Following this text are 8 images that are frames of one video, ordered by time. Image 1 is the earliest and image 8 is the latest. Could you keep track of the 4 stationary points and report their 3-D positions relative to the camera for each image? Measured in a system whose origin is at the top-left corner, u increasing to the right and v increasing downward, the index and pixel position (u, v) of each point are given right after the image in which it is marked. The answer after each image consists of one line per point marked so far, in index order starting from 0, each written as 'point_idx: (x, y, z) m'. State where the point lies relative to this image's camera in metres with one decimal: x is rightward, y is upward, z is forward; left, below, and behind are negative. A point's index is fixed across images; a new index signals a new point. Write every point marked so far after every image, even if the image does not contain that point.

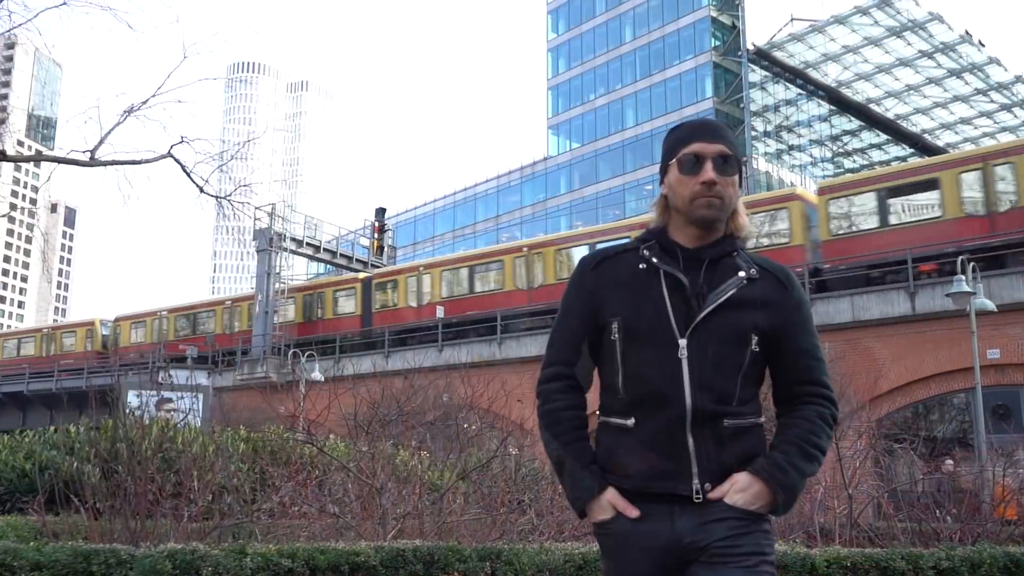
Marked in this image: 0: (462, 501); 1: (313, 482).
0: (-0.5, -1.6, +6.8) m
1: (-1.6, -1.5, +6.6) m
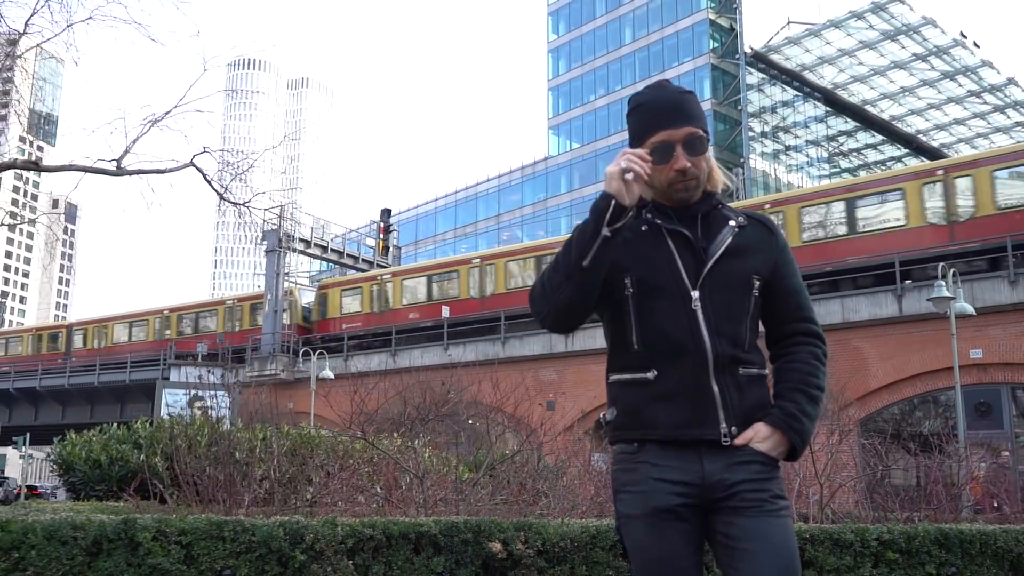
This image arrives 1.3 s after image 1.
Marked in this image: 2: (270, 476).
0: (-0.4, -1.7, +7.6) m
1: (-1.5, -1.6, +7.4) m
2: (-1.9, -1.6, +7.3) m
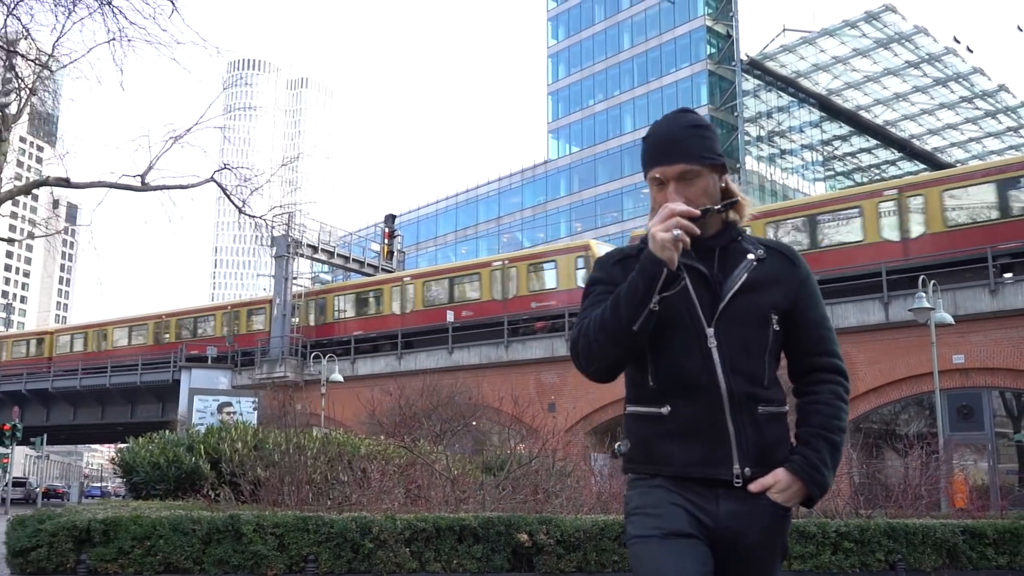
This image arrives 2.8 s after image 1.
0: (-0.3, -1.9, +8.4) m
1: (-1.4, -1.8, +8.3) m
2: (-1.8, -1.8, +8.2) m
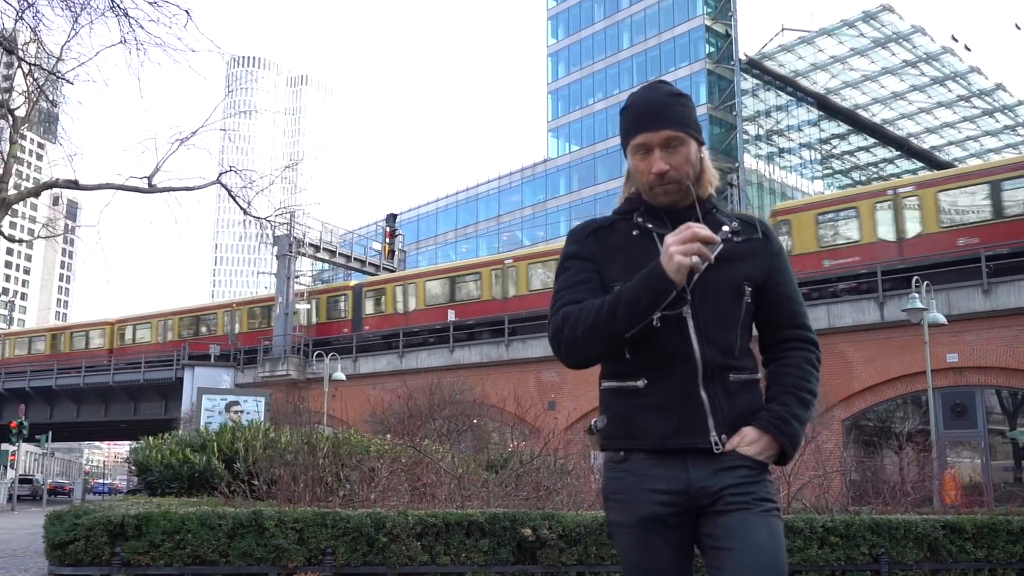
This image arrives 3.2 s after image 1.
0: (-0.2, -1.9, +8.7) m
1: (-1.4, -1.8, +8.6) m
2: (-1.8, -1.8, +8.5) m
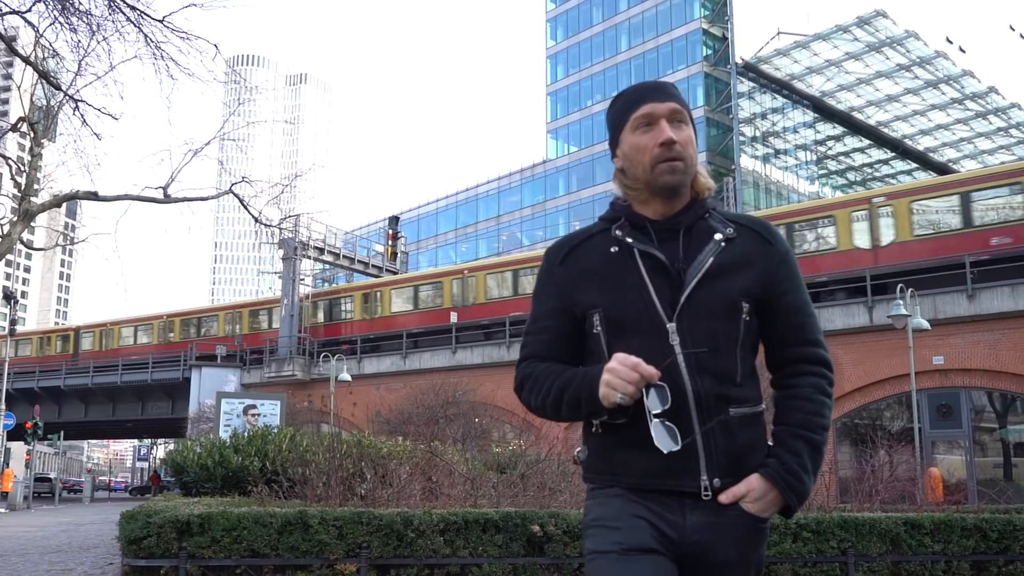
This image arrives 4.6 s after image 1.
0: (-0.2, -2.1, +9.4) m
1: (-1.3, -2.0, +9.2) m
2: (-1.7, -2.0, +9.1) m
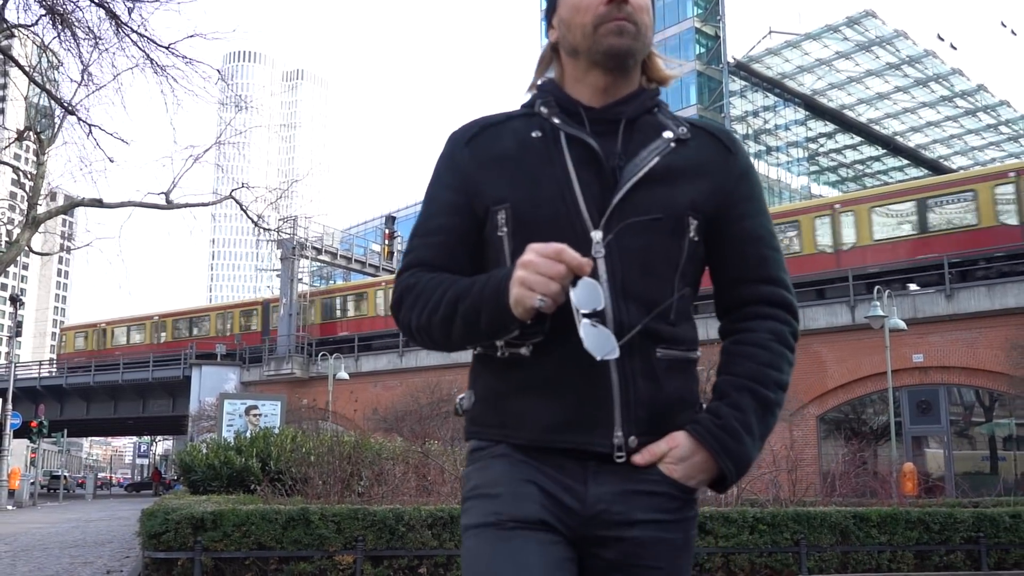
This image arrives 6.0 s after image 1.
0: (-0.3, -2.2, +10.0) m
1: (-1.4, -2.1, +9.8) m
2: (-1.9, -2.1, +9.7) m
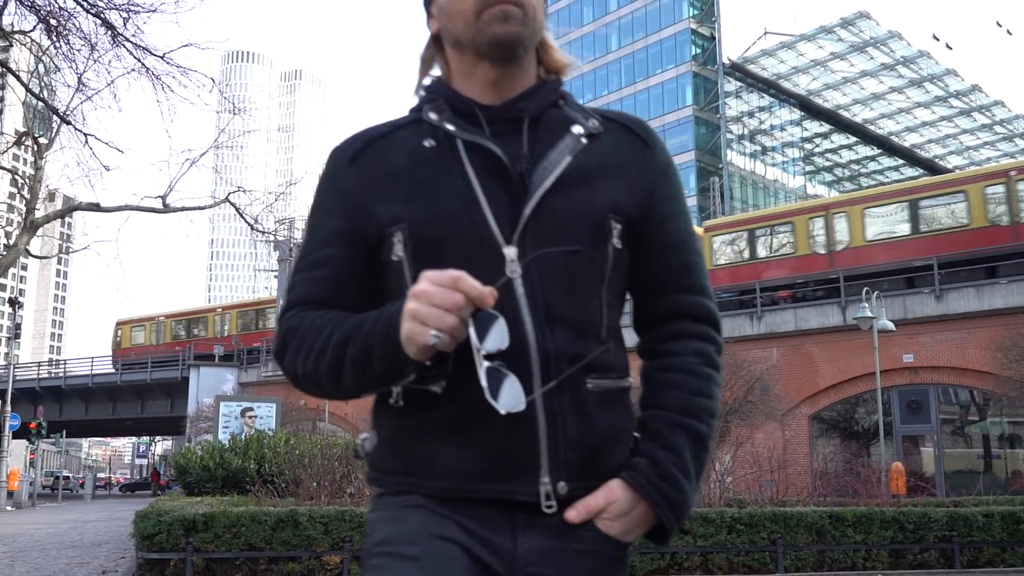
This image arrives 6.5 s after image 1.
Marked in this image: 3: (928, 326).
0: (-0.4, -2.2, +10.2) m
1: (-1.5, -2.1, +10.0) m
2: (-2.0, -2.1, +9.9) m
3: (+9.3, -0.9, +19.7) m
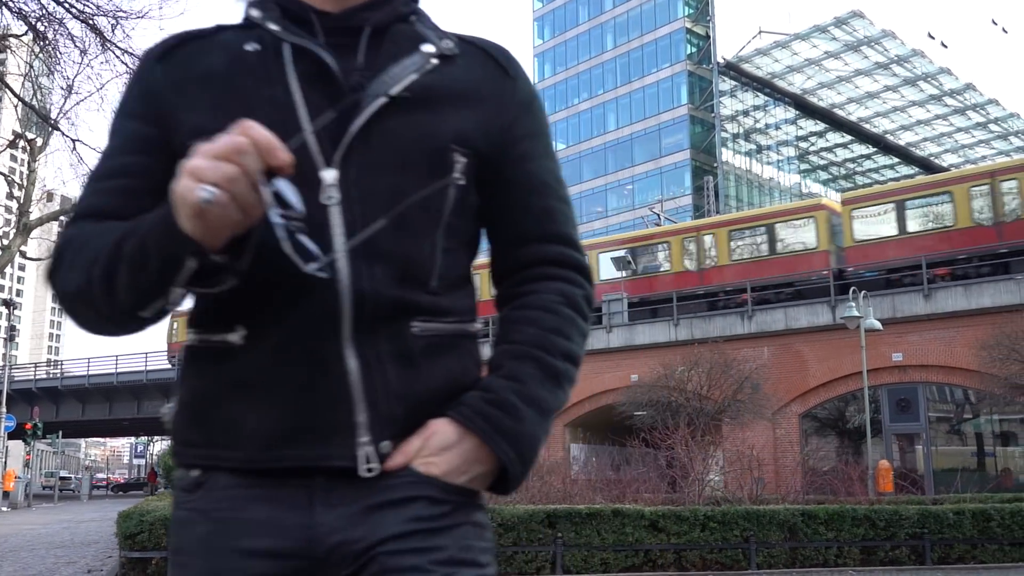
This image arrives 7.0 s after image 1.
0: (-0.6, -2.3, +10.3) m
1: (-1.7, -2.1, +10.1) m
2: (-2.2, -2.2, +10.0) m
3: (+9.1, -0.8, +19.8) m
